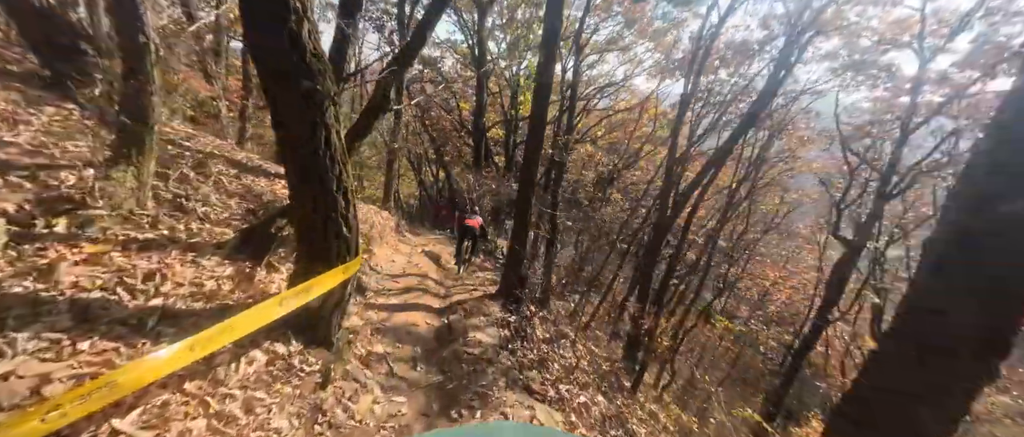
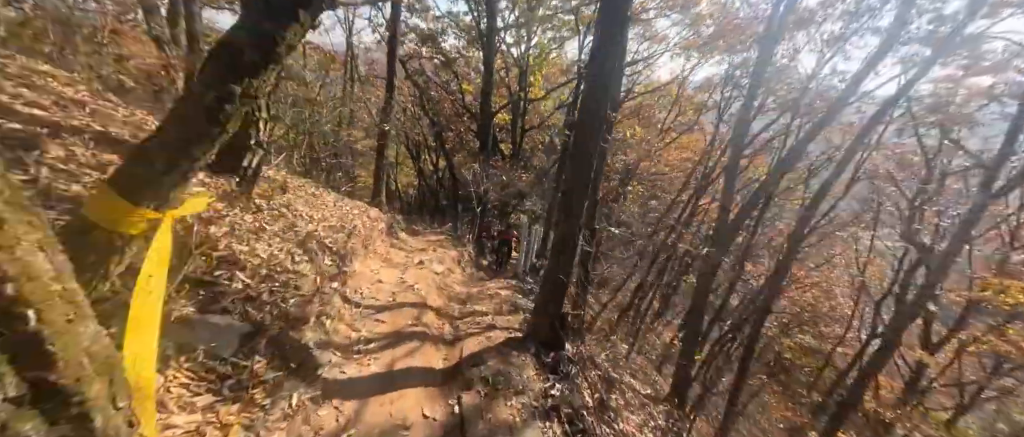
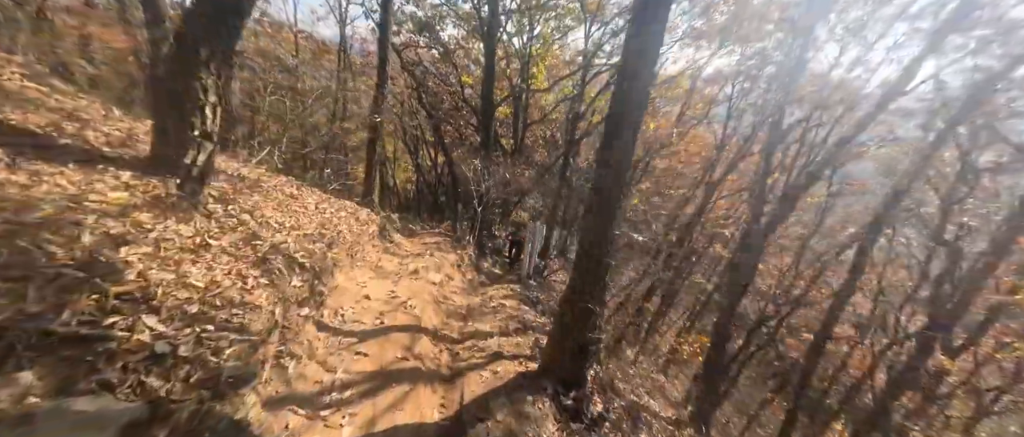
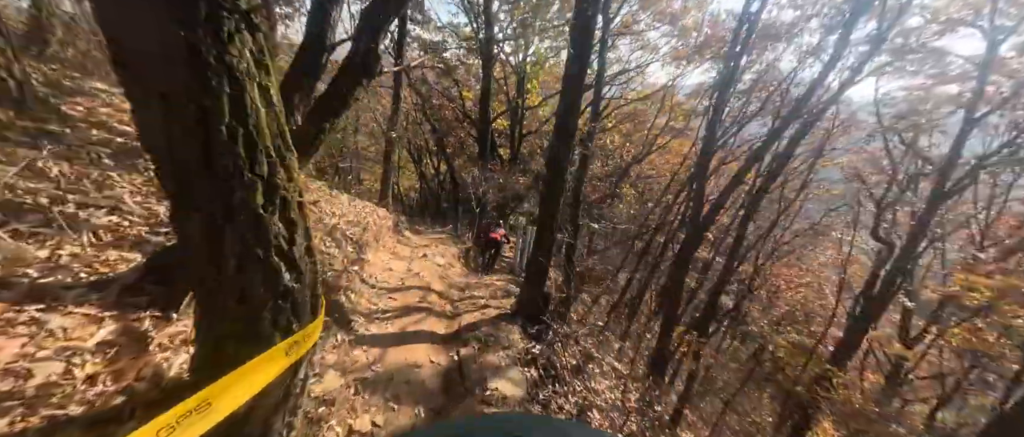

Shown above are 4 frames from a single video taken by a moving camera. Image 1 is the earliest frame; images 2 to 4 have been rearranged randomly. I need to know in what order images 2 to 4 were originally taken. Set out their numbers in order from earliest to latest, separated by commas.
4, 2, 3
